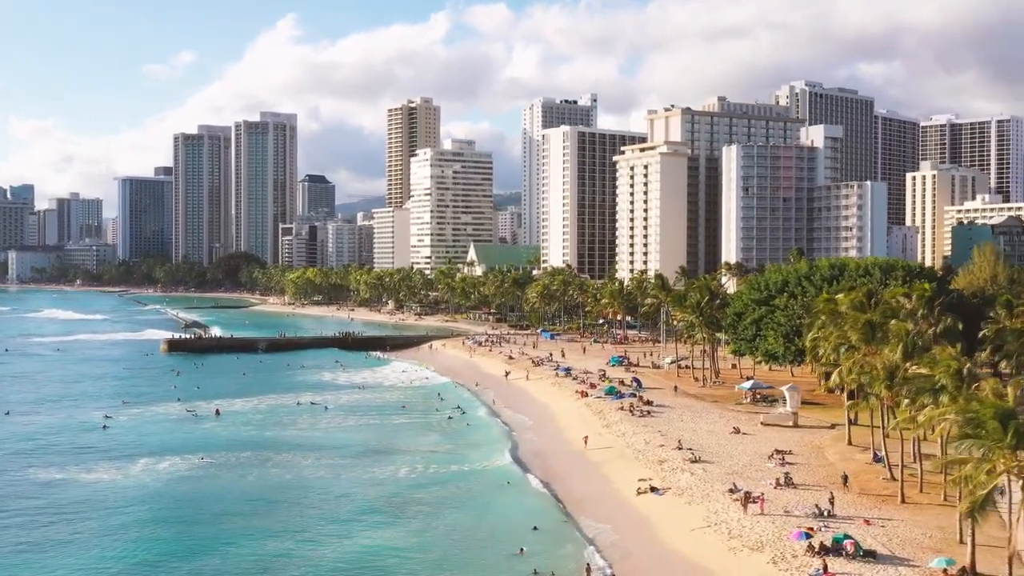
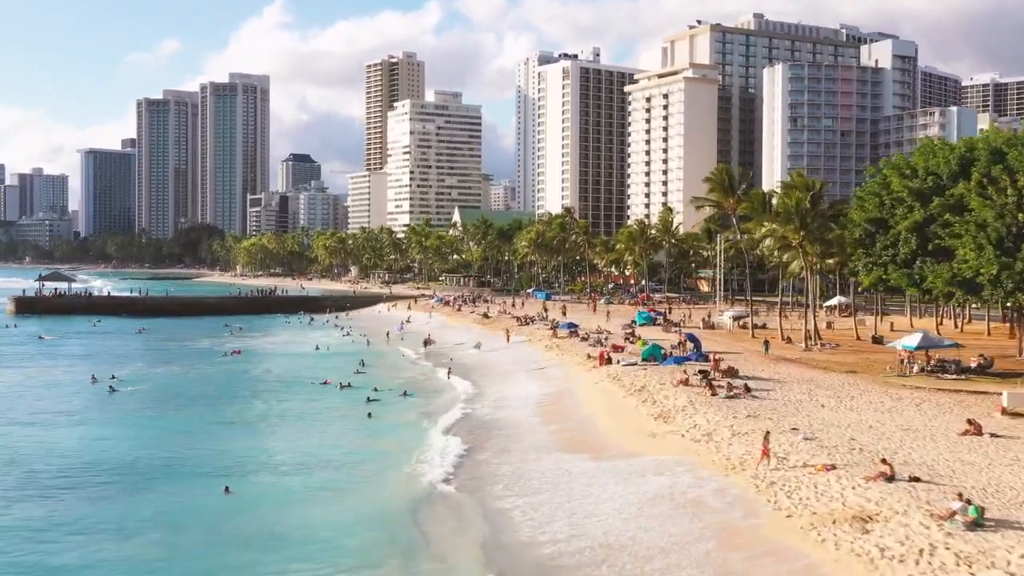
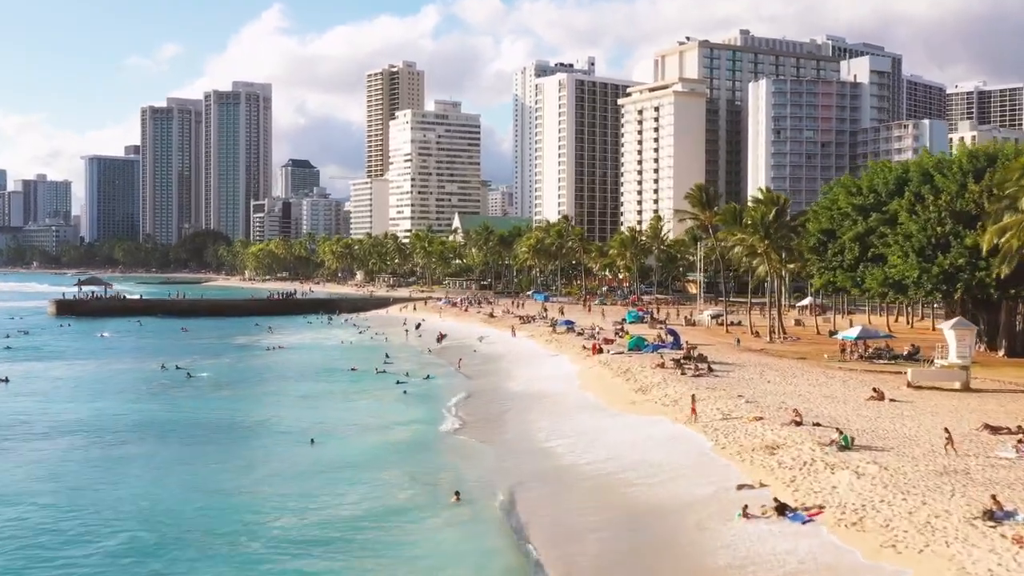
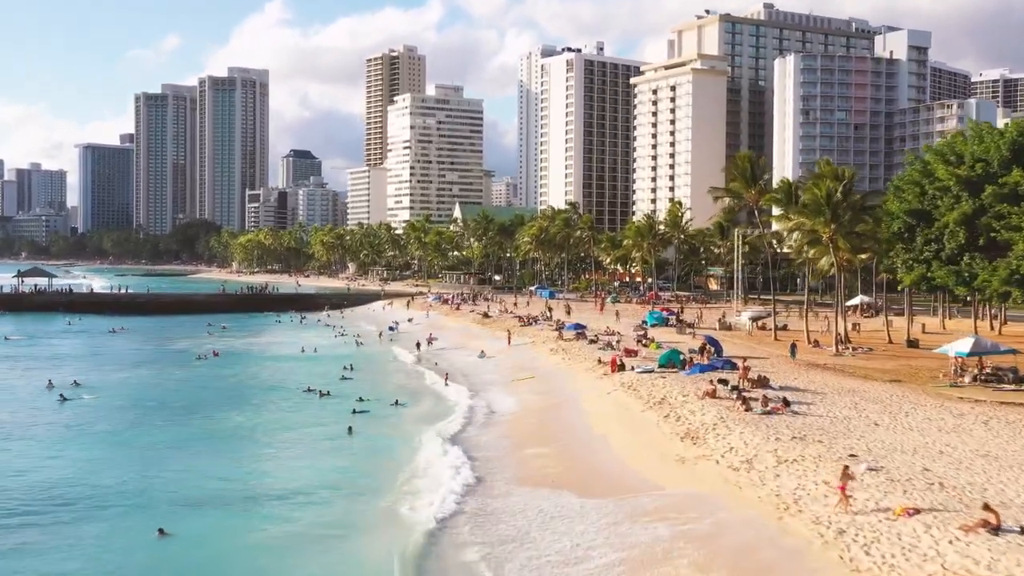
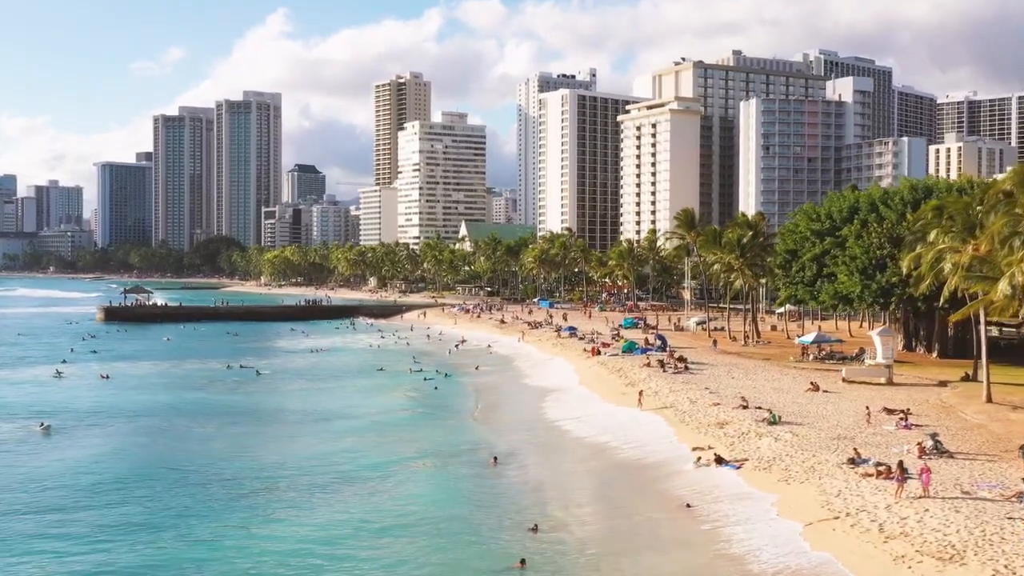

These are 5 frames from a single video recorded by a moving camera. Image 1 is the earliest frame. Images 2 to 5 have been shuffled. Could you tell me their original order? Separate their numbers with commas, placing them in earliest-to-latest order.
5, 3, 2, 4
